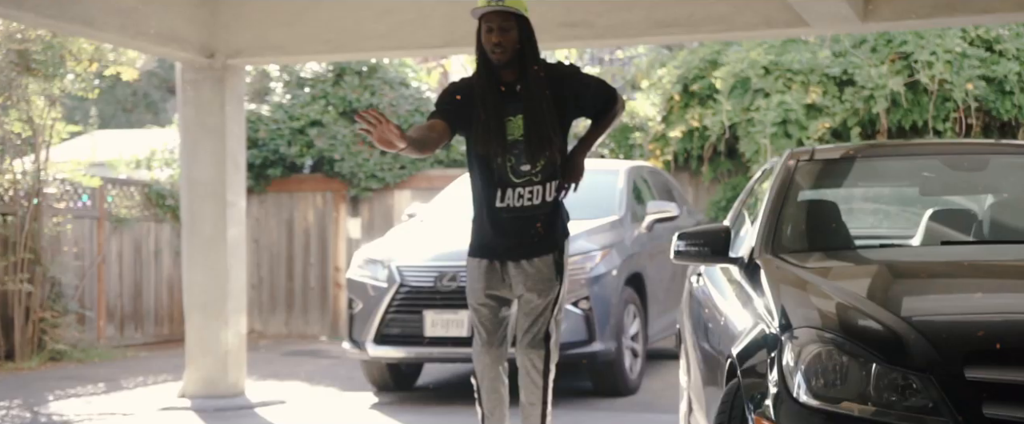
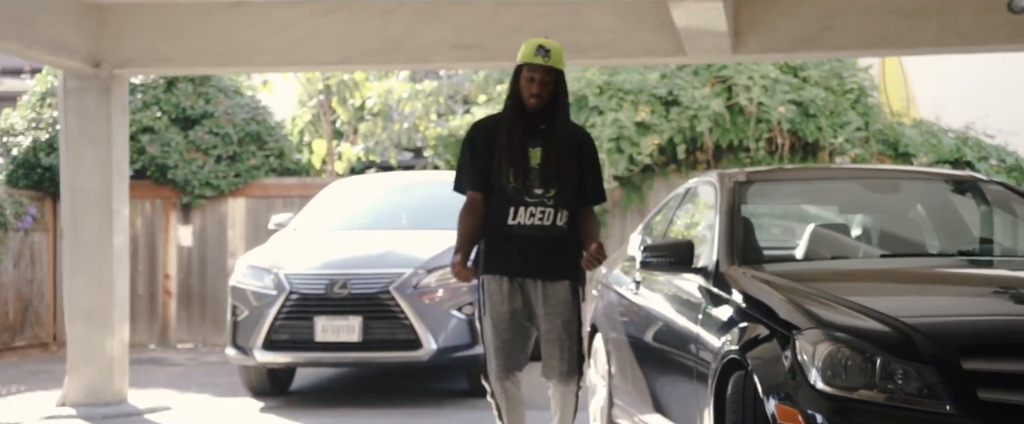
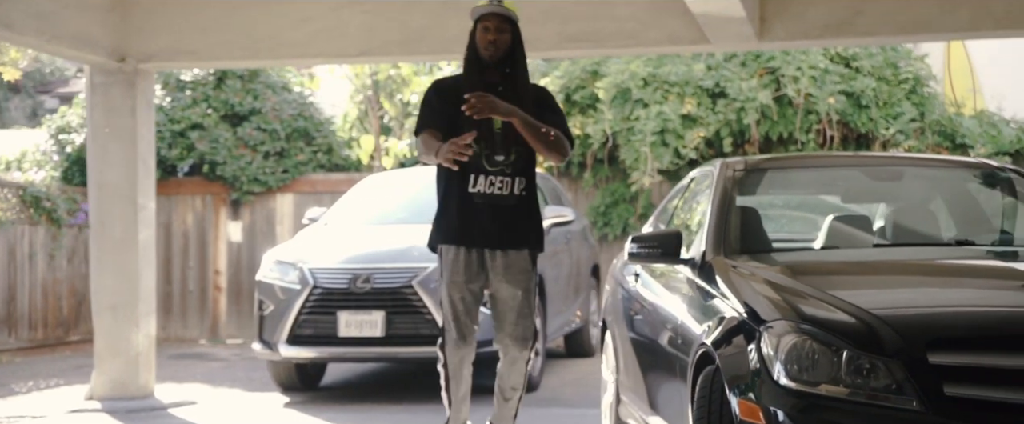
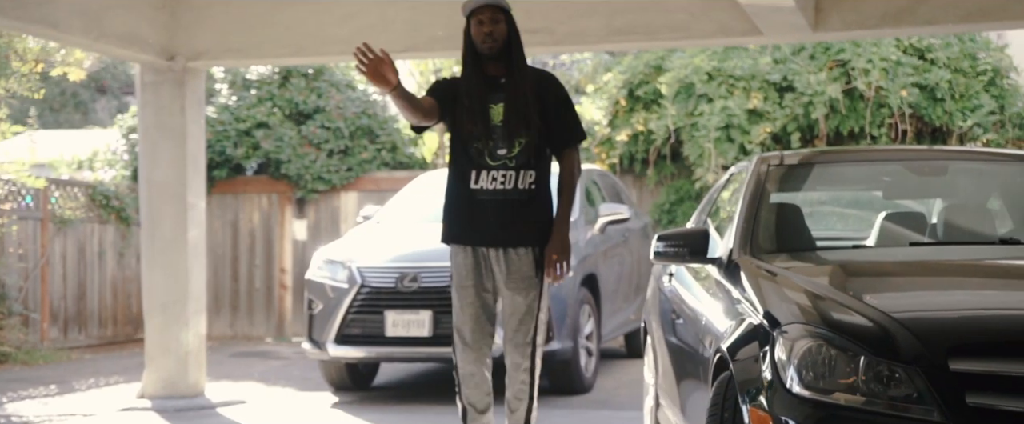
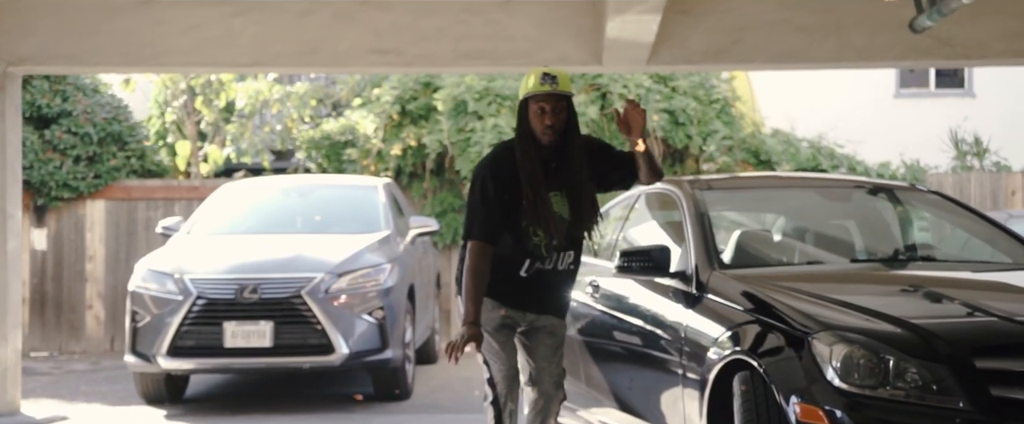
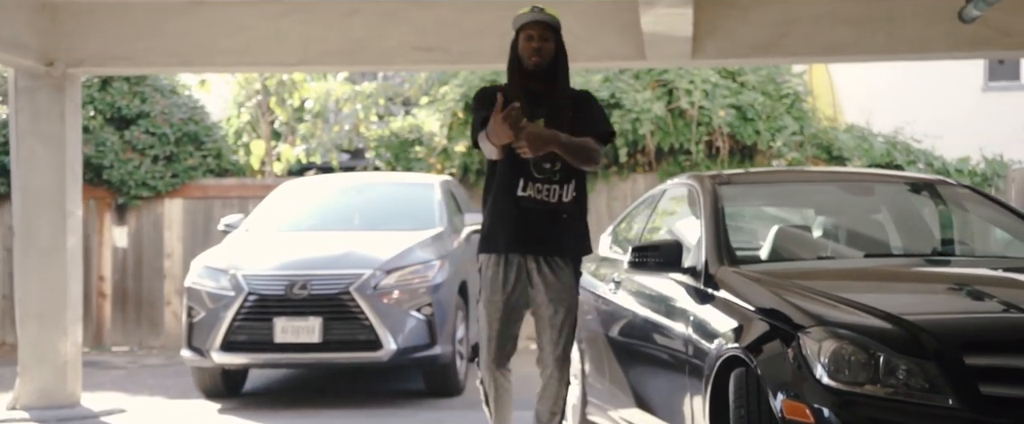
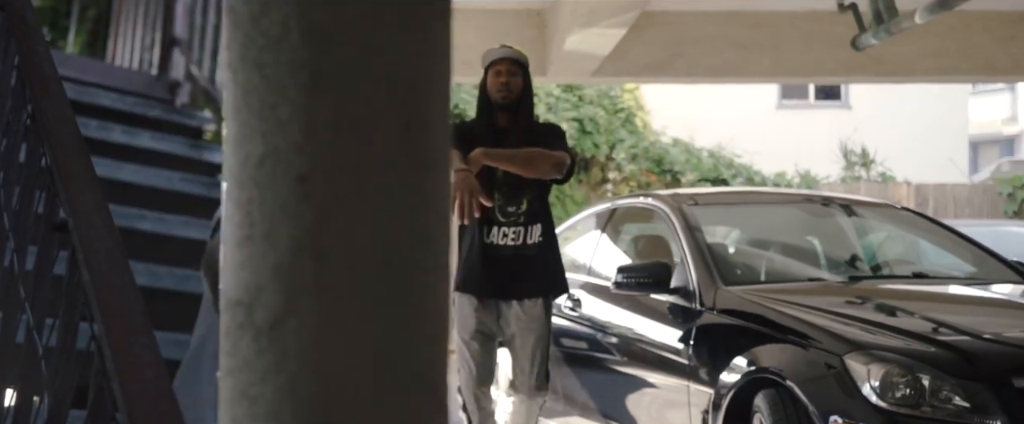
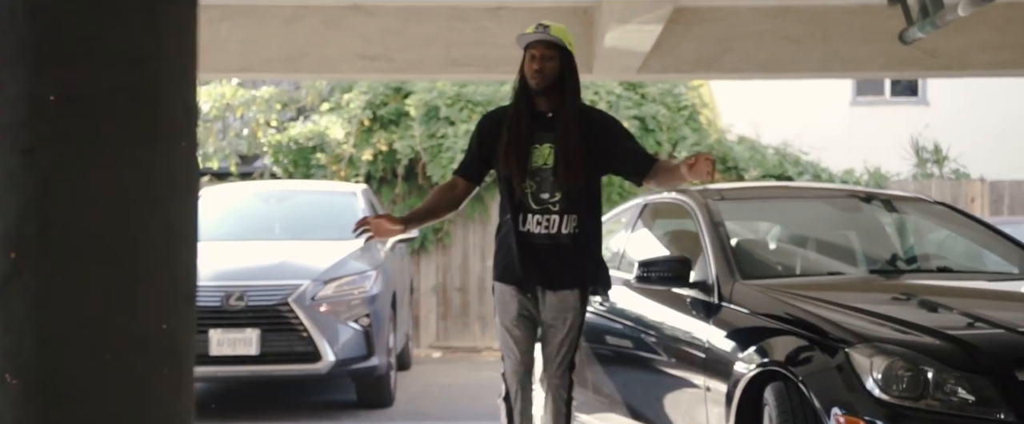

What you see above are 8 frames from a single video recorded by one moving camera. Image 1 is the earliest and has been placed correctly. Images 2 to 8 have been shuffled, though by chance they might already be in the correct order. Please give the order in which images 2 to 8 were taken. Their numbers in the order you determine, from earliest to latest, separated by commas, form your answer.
4, 3, 2, 6, 5, 8, 7
